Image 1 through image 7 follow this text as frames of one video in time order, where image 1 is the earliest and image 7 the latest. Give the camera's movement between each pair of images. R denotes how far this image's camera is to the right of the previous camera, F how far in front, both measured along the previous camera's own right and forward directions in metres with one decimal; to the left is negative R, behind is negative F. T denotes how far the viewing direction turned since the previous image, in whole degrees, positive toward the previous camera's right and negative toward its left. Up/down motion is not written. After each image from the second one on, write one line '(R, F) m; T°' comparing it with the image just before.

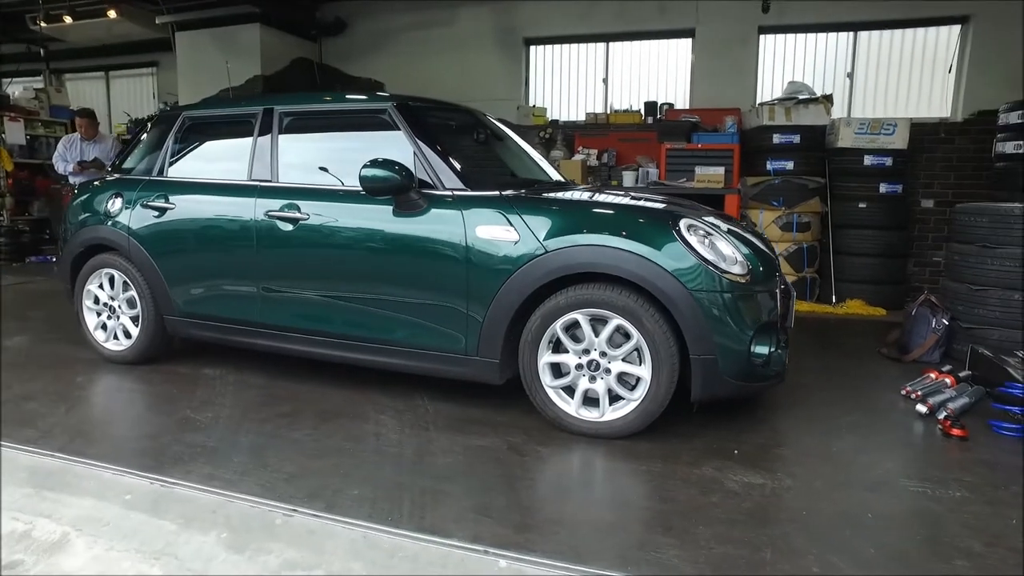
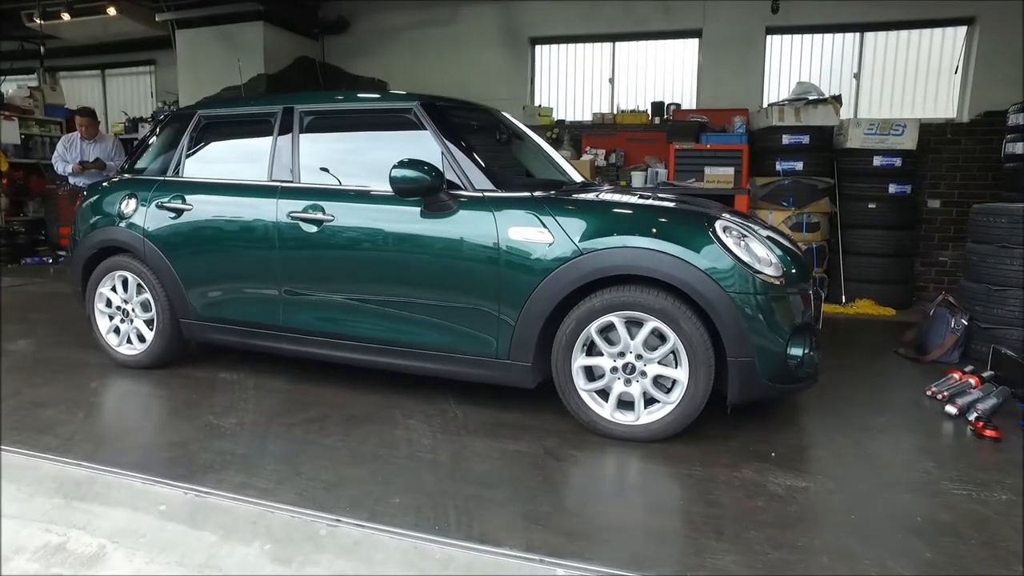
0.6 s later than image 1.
(-0.2, 0.0) m; +1°
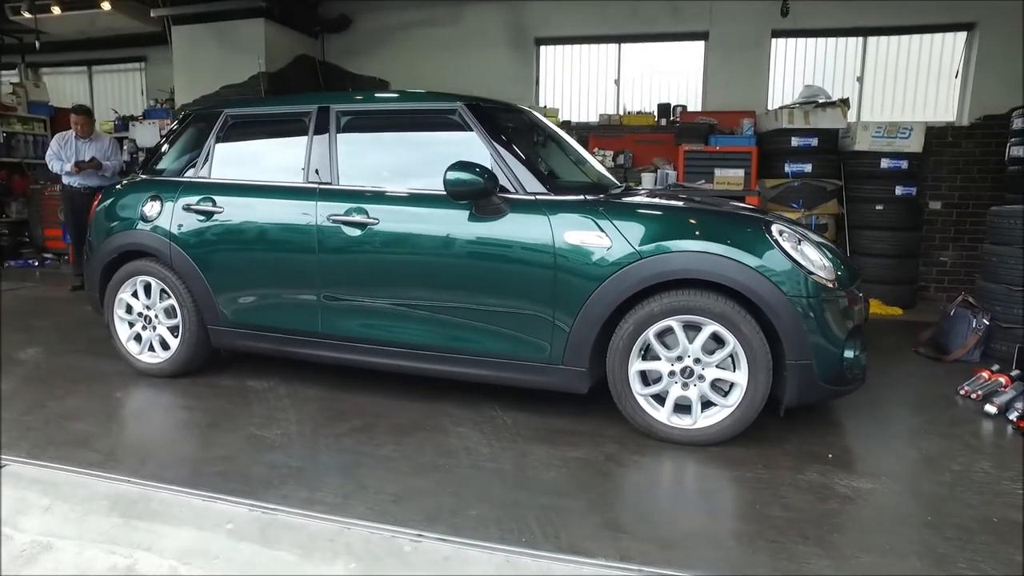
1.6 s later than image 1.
(-0.4, +0.1) m; +3°
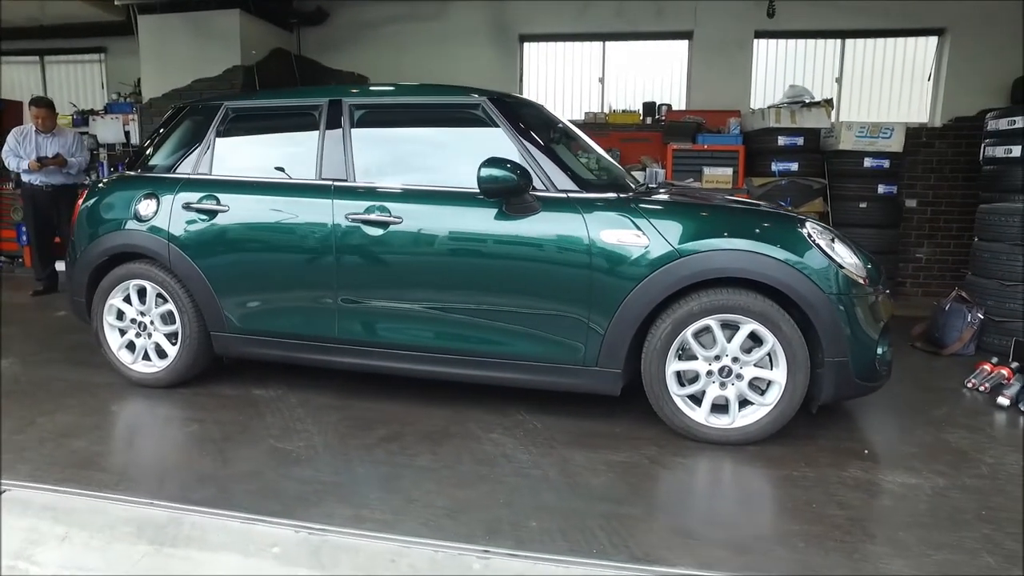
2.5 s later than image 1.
(-0.4, +0.1) m; +4°
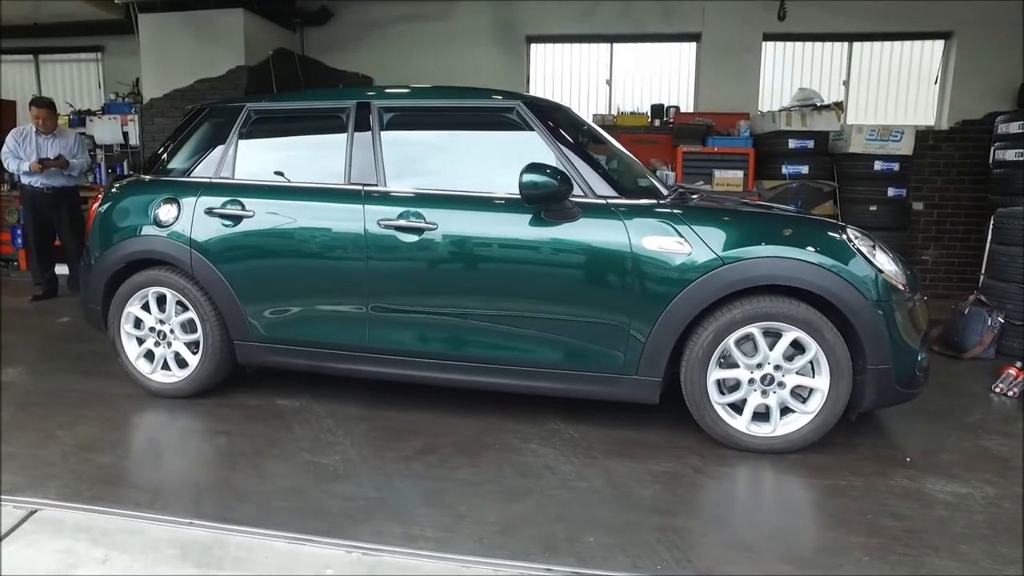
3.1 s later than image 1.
(-0.2, +0.1) m; +1°
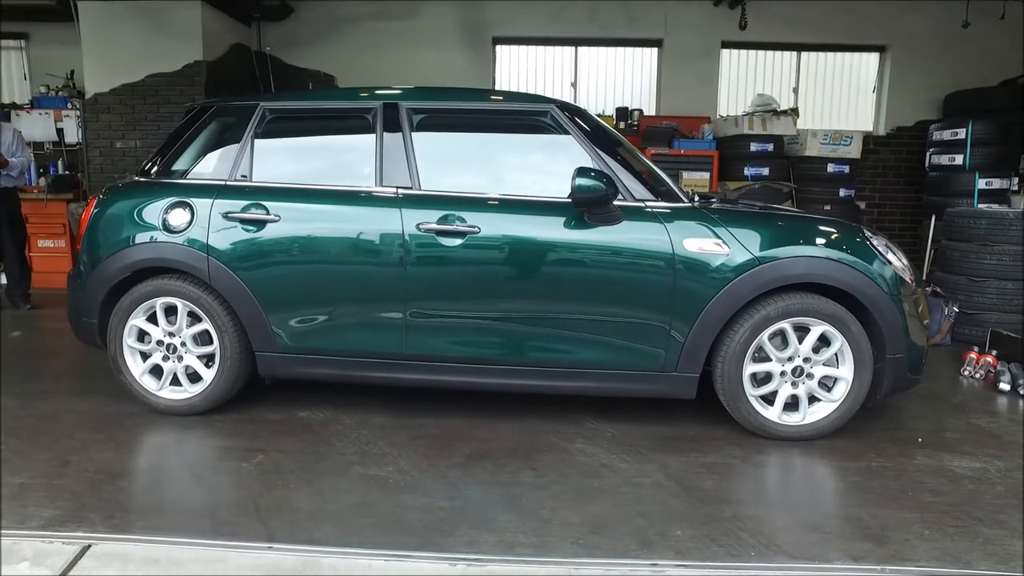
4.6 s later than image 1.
(-0.6, 0.0) m; +8°
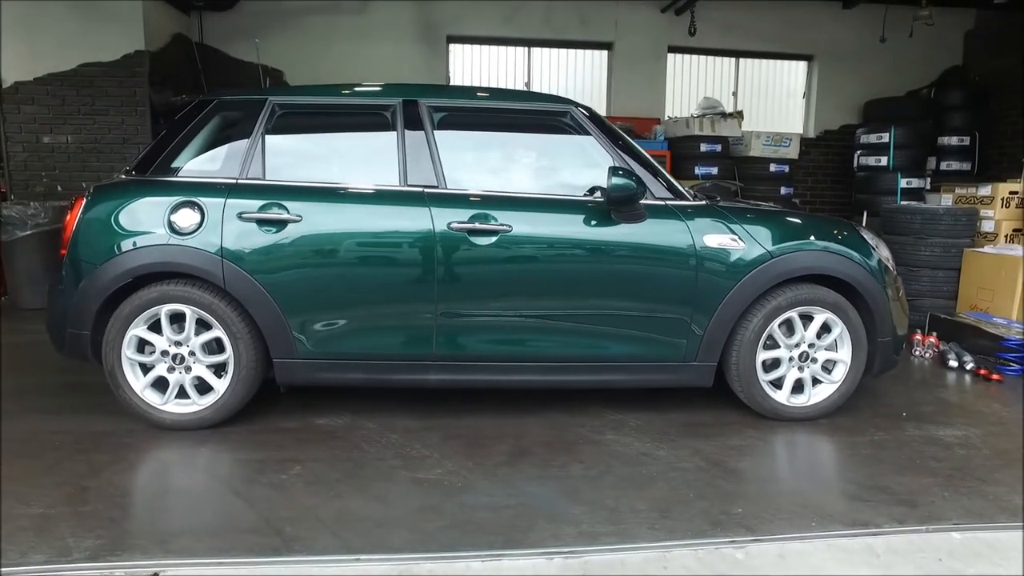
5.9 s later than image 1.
(-0.6, 0.0) m; +8°
